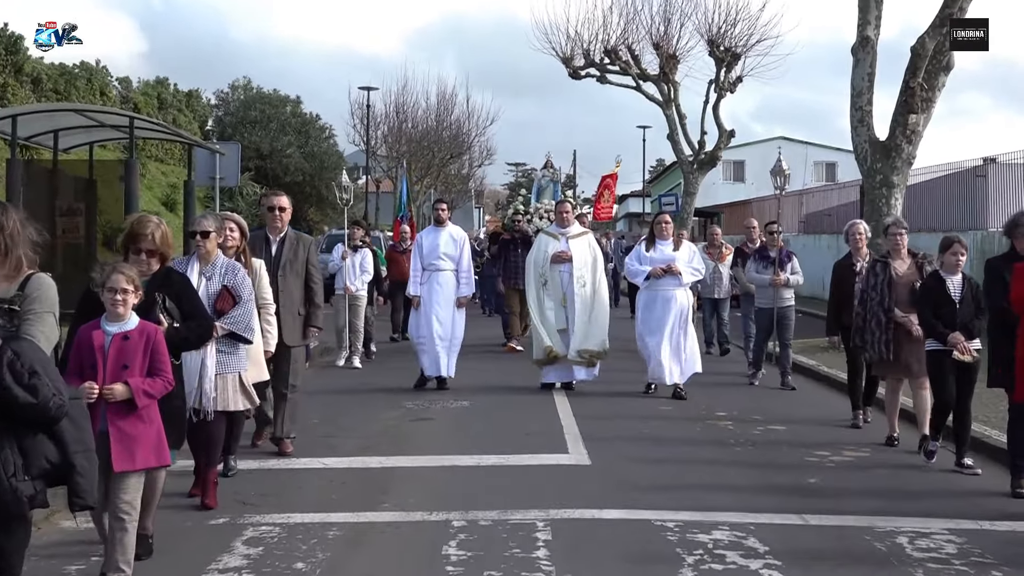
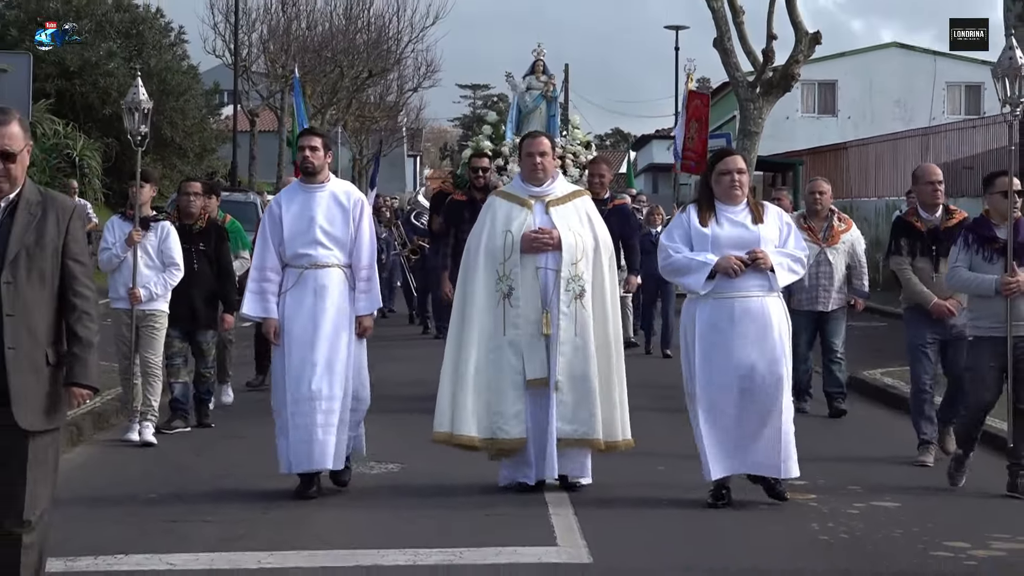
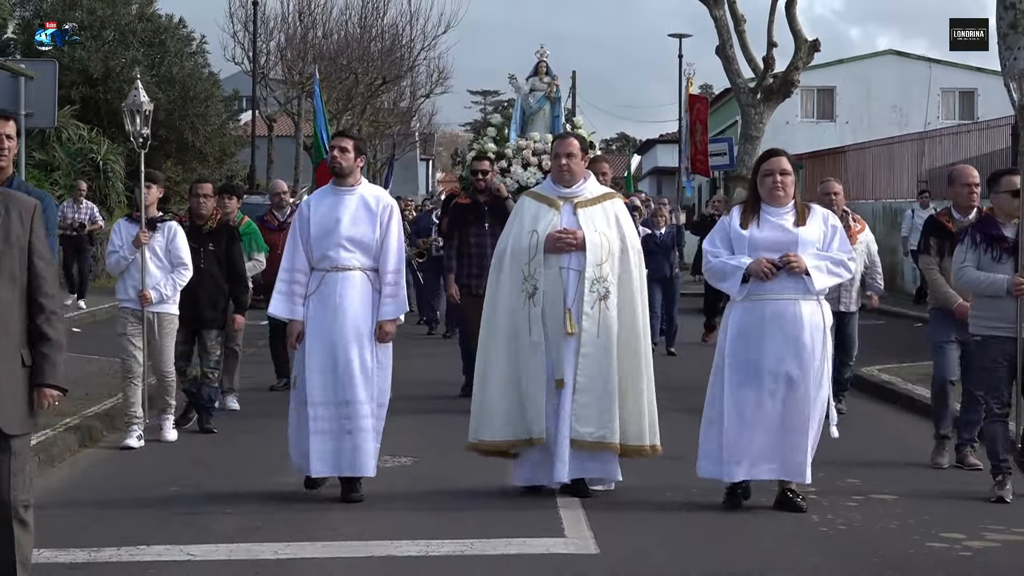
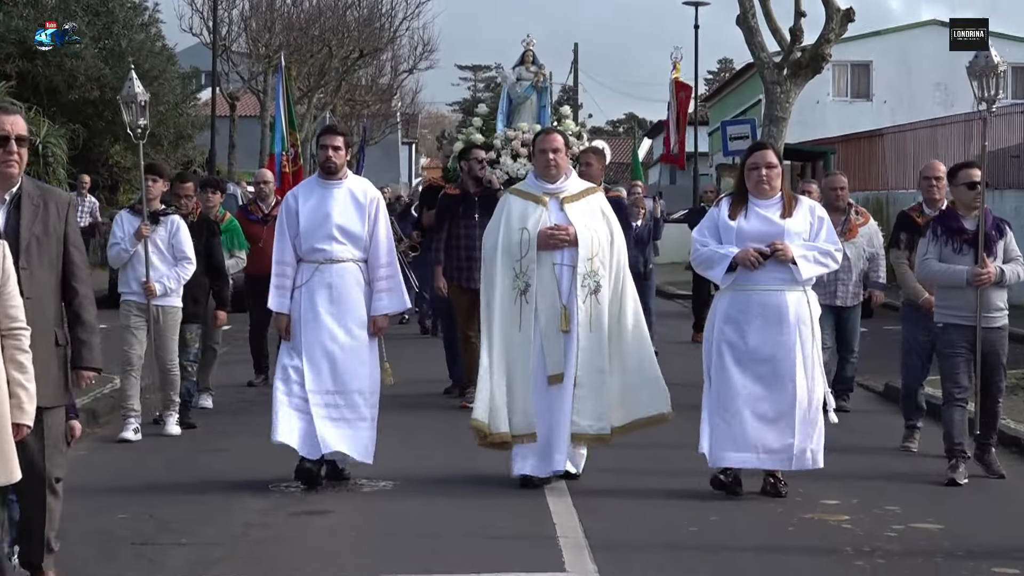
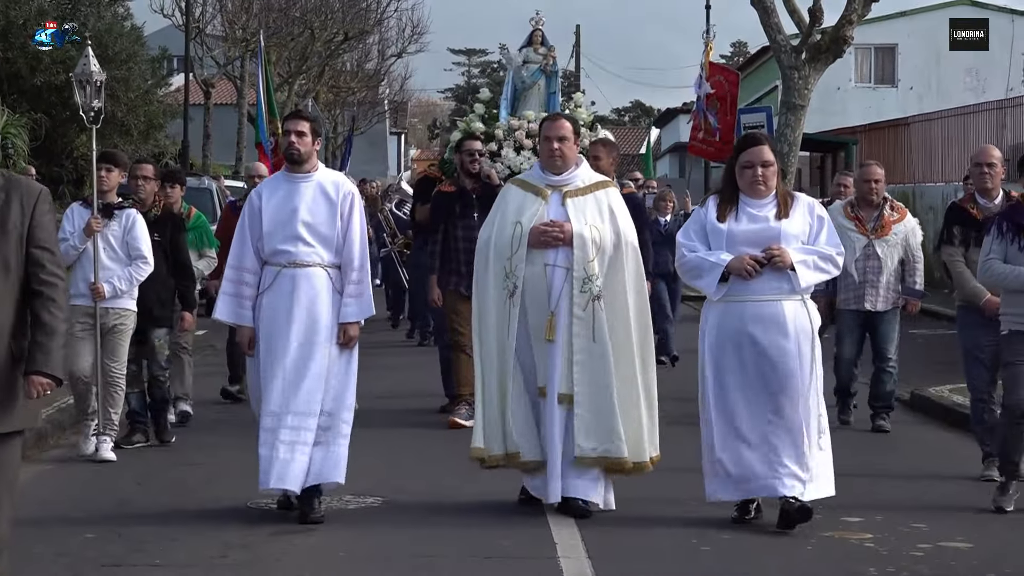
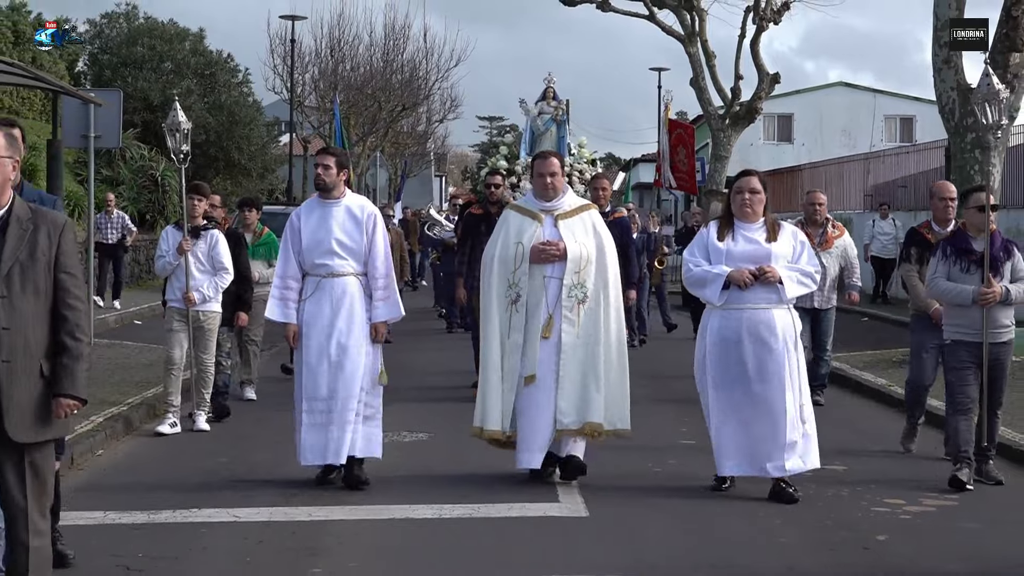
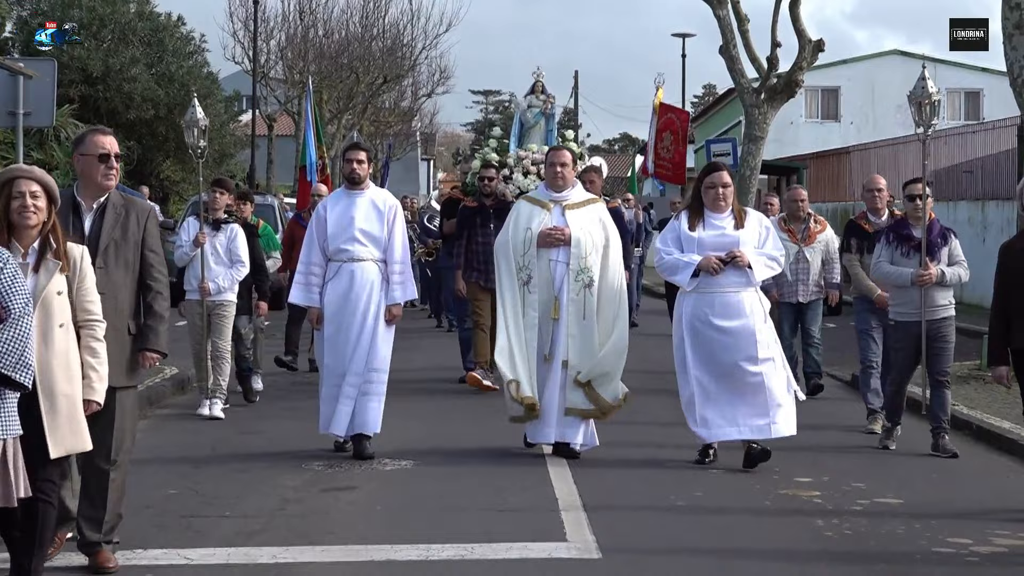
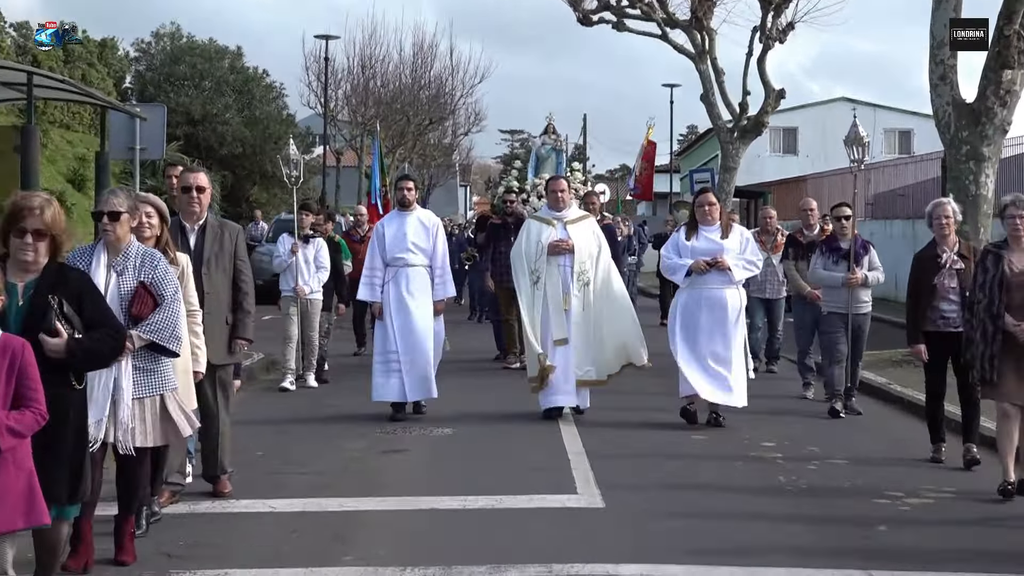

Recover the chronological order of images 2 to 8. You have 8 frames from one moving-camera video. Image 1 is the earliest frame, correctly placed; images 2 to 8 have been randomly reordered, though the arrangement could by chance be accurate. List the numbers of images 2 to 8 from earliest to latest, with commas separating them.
8, 7, 4, 5, 2, 3, 6
